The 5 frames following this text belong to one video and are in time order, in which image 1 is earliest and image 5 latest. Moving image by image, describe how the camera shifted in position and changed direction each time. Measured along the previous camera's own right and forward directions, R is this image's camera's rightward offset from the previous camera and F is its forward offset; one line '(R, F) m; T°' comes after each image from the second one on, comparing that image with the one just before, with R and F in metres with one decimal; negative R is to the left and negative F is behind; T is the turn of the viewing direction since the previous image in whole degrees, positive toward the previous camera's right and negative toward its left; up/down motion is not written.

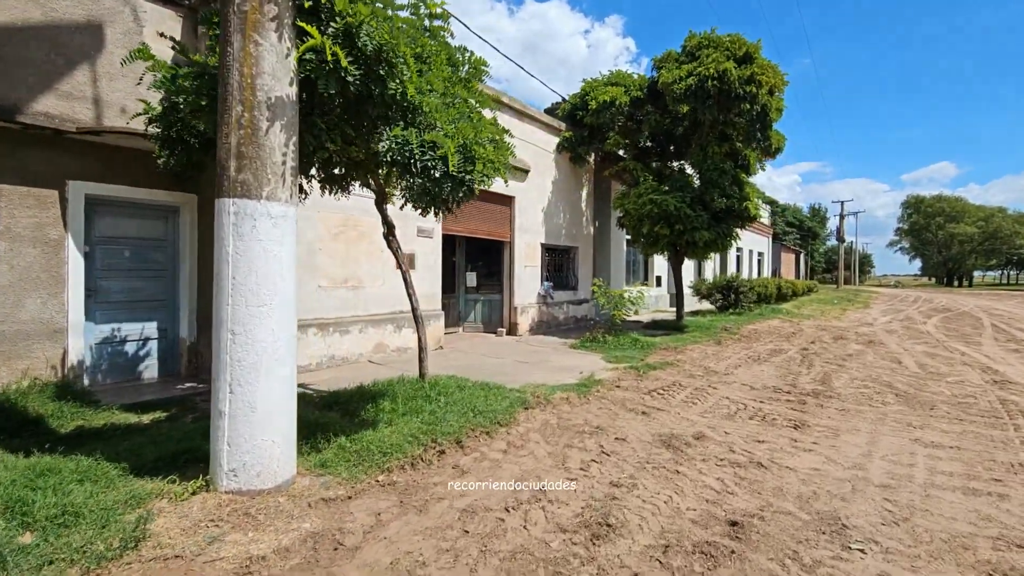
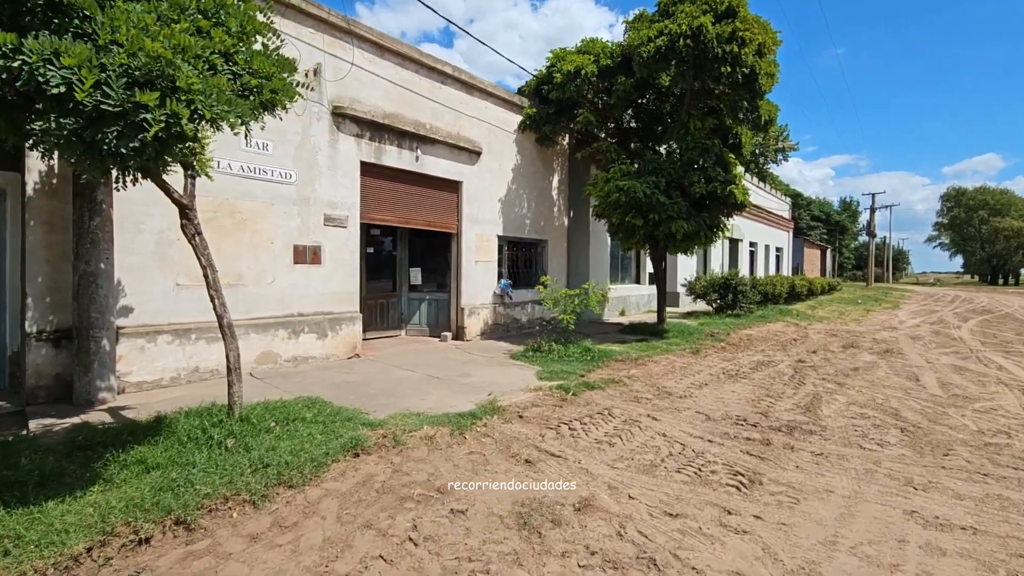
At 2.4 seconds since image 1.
(+1.4, +1.6) m; -3°
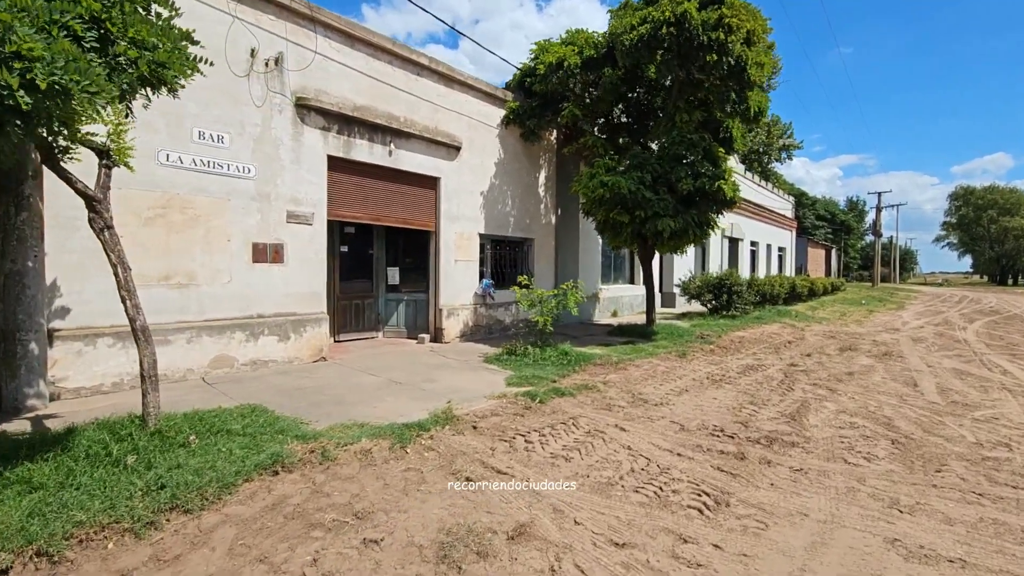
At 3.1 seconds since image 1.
(+0.5, +0.4) m; -1°
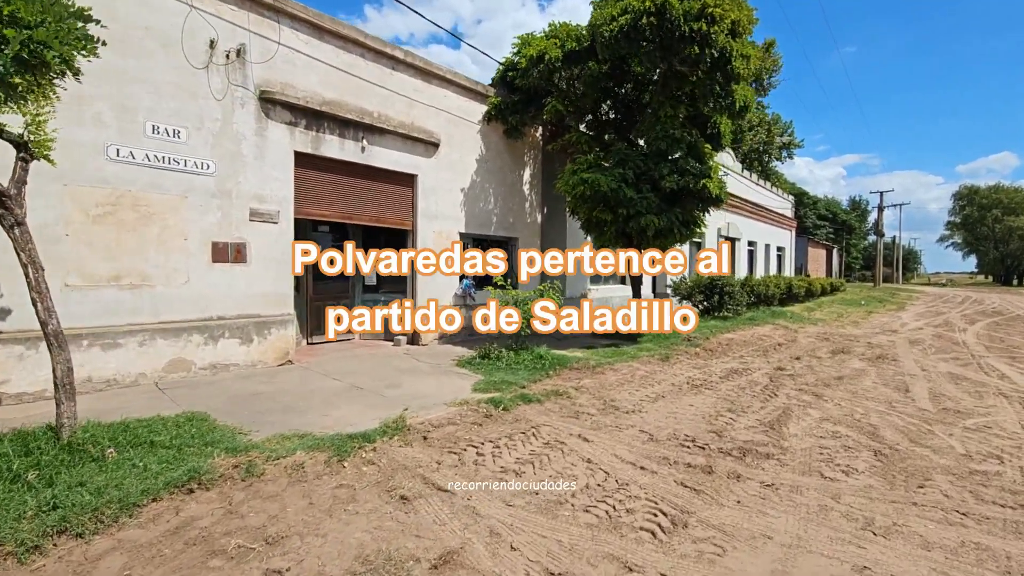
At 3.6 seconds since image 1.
(+0.4, +0.3) m; 0°
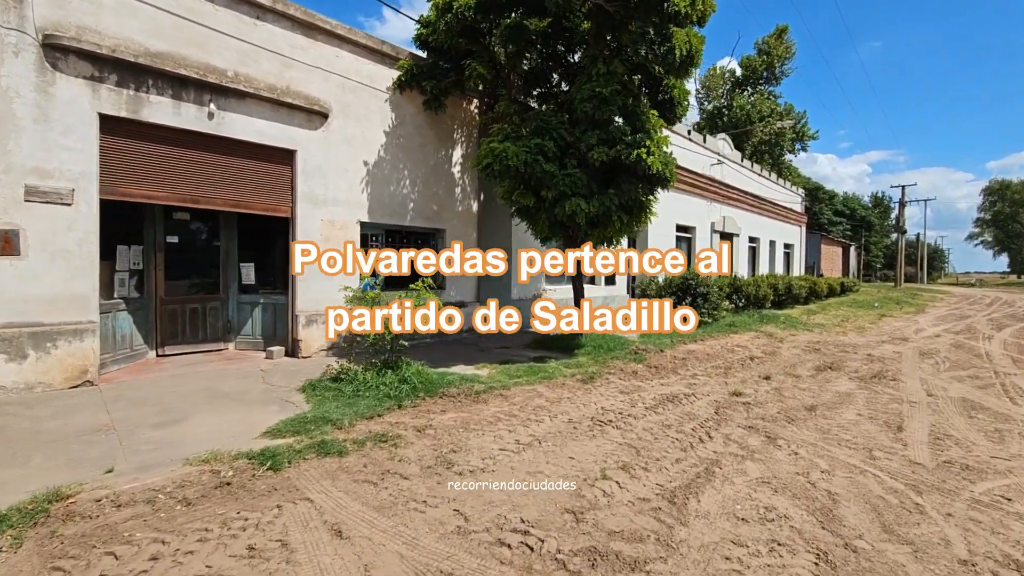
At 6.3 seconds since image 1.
(+1.7, +1.8) m; -2°
